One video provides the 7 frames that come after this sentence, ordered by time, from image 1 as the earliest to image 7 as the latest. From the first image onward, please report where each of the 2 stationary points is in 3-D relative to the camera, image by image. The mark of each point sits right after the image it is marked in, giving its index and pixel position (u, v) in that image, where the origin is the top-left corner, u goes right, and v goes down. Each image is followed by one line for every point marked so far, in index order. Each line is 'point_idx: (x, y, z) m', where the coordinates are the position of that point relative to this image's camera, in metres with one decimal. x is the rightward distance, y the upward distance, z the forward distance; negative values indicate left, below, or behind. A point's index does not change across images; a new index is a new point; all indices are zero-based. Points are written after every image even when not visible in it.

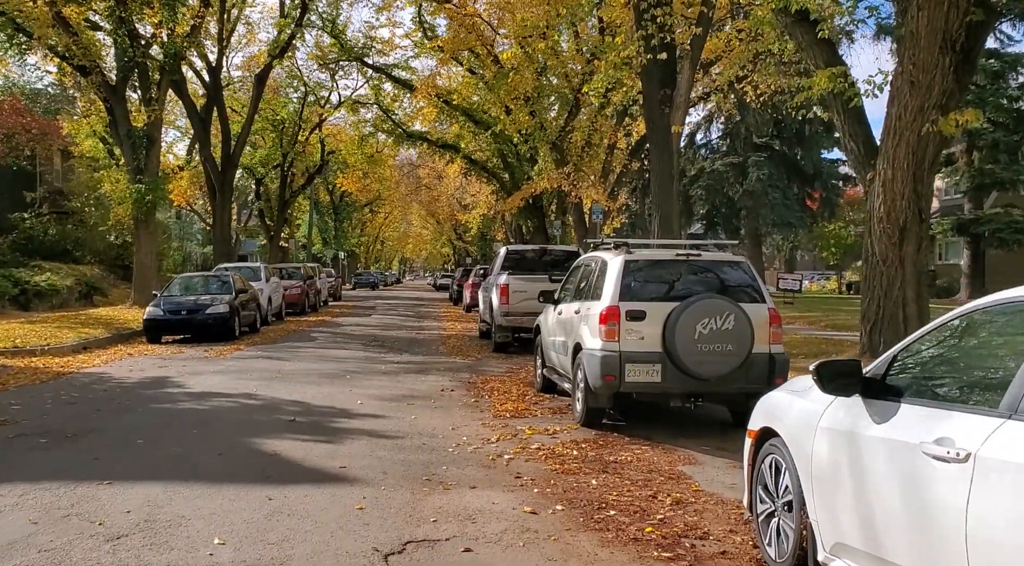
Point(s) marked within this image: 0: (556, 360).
0: (+0.4, -0.8, +9.3) m
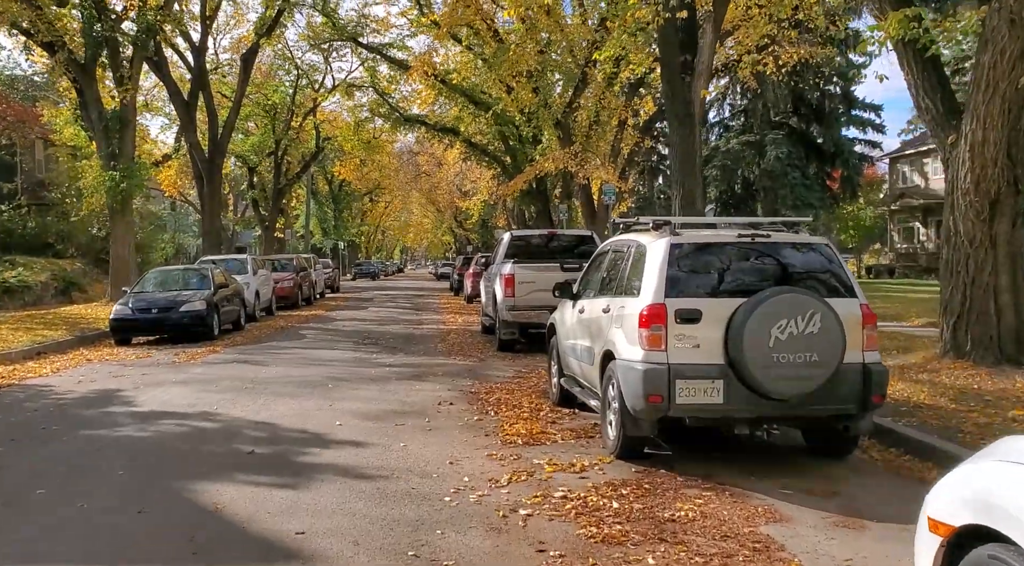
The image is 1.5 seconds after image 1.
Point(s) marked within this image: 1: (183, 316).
0: (+0.5, -0.7, +7.5) m
1: (-5.6, -0.5, +15.9) m
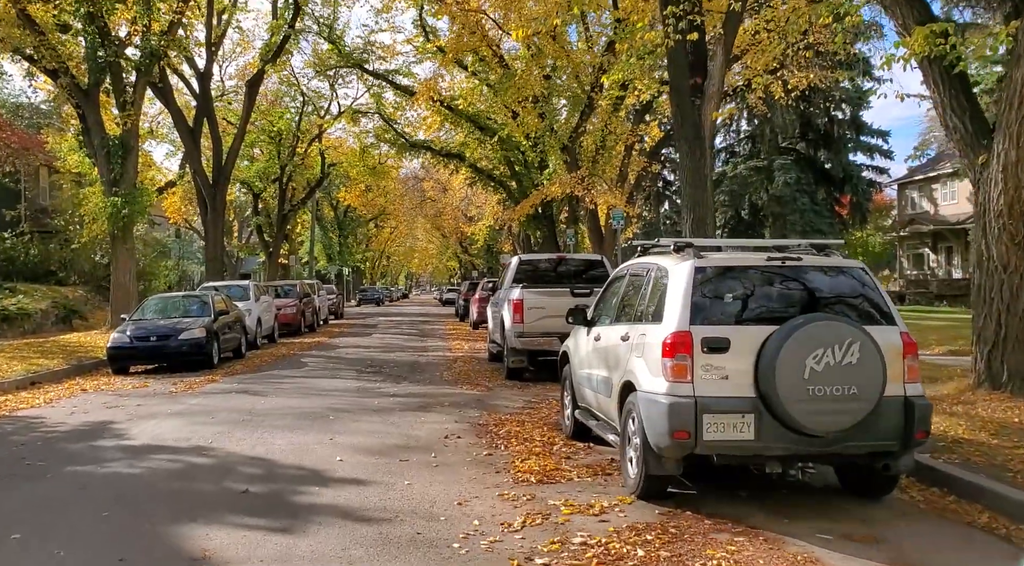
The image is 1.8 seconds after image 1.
0: (+0.6, -0.9, +7.1) m
1: (-5.5, -1.0, +15.6) m
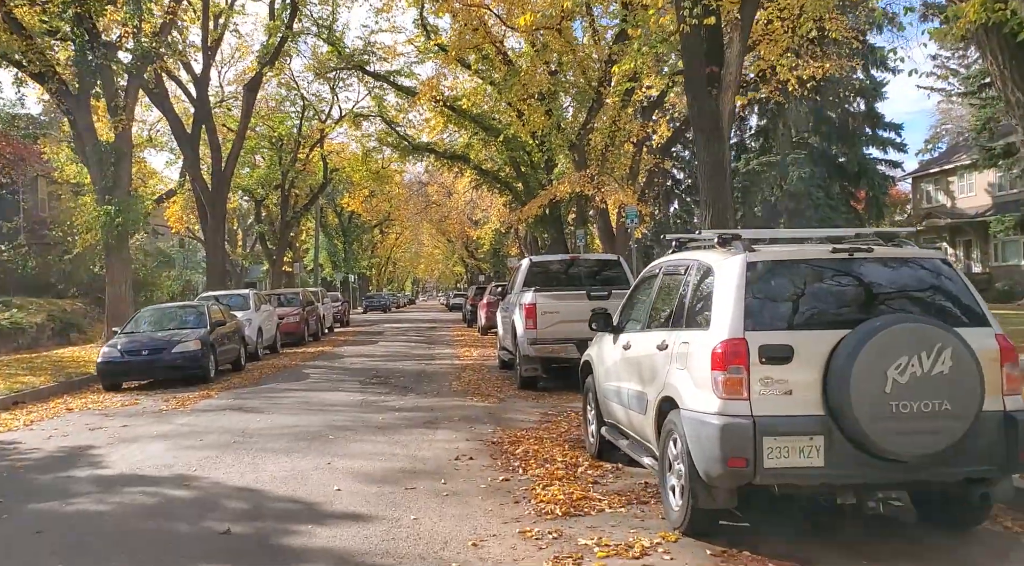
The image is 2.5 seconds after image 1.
0: (+0.7, -0.9, +6.2) m
1: (-5.3, -1.2, +14.7) m
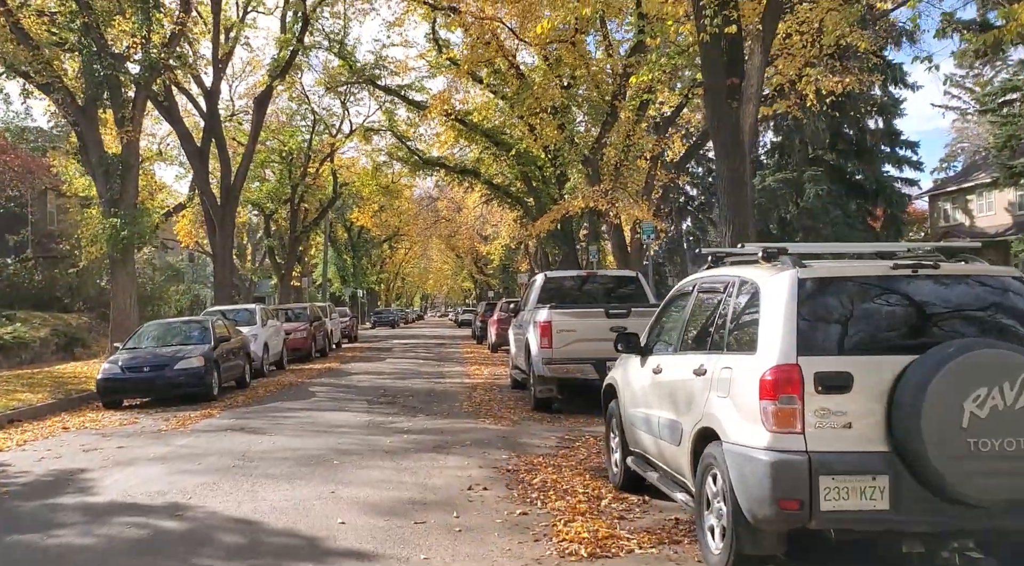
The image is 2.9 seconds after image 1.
0: (+0.9, -1.0, +5.7) m
1: (-5.1, -1.4, +14.3) m
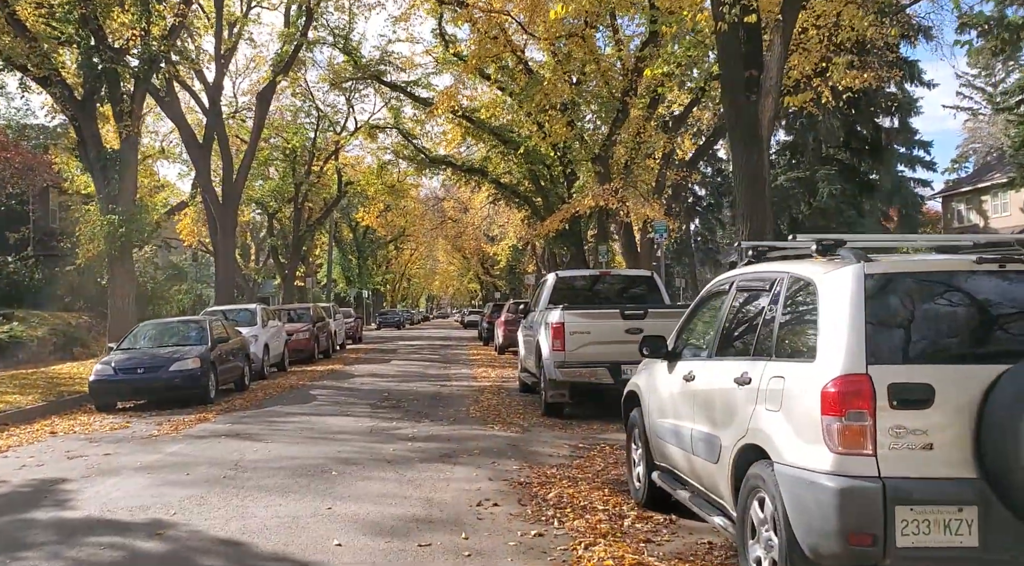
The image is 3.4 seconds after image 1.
0: (+1.0, -1.0, +5.2) m
1: (-5.0, -1.4, +13.7) m
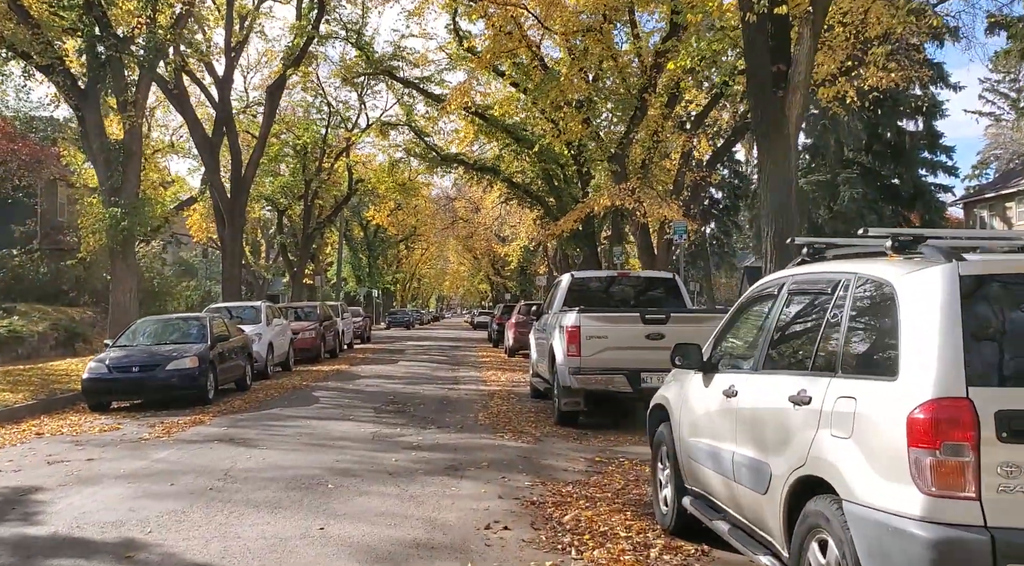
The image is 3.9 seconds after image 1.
0: (+1.0, -1.0, +4.5) m
1: (-4.8, -1.3, +13.2) m
